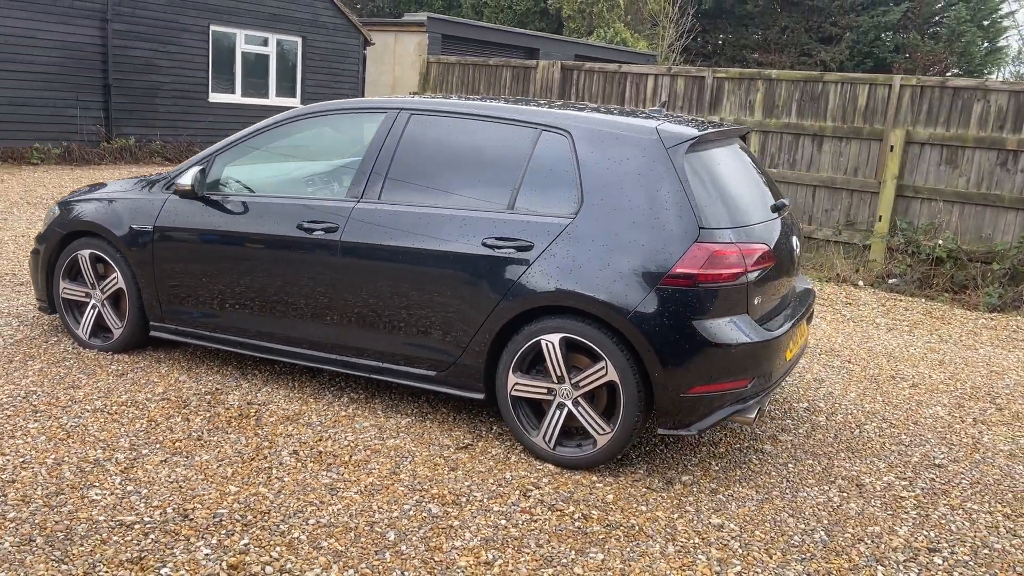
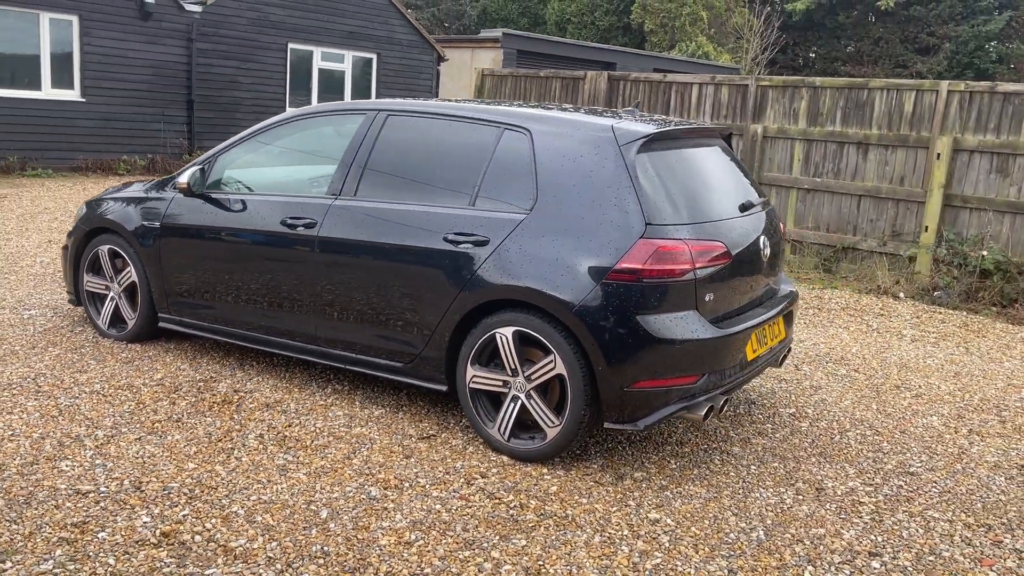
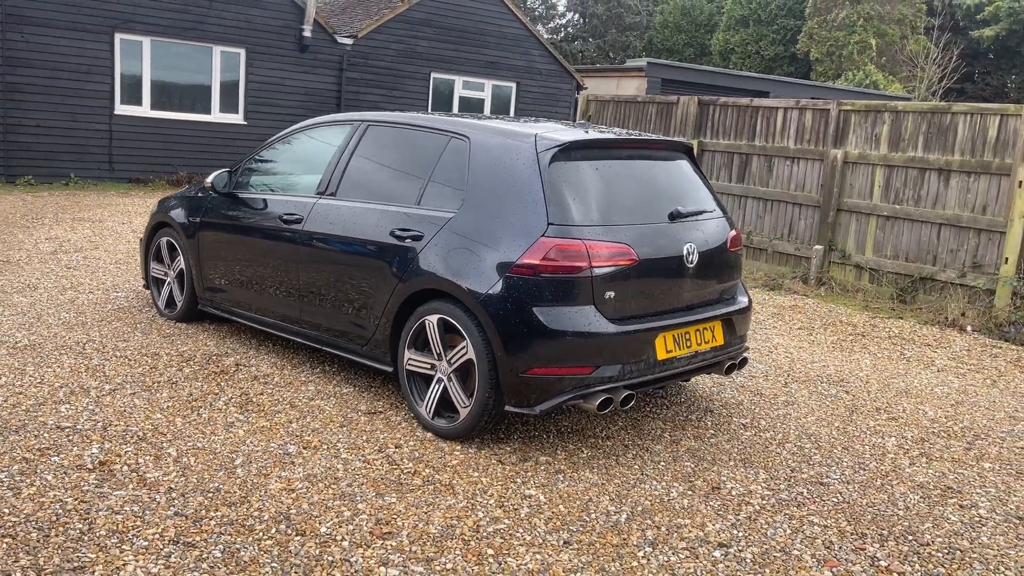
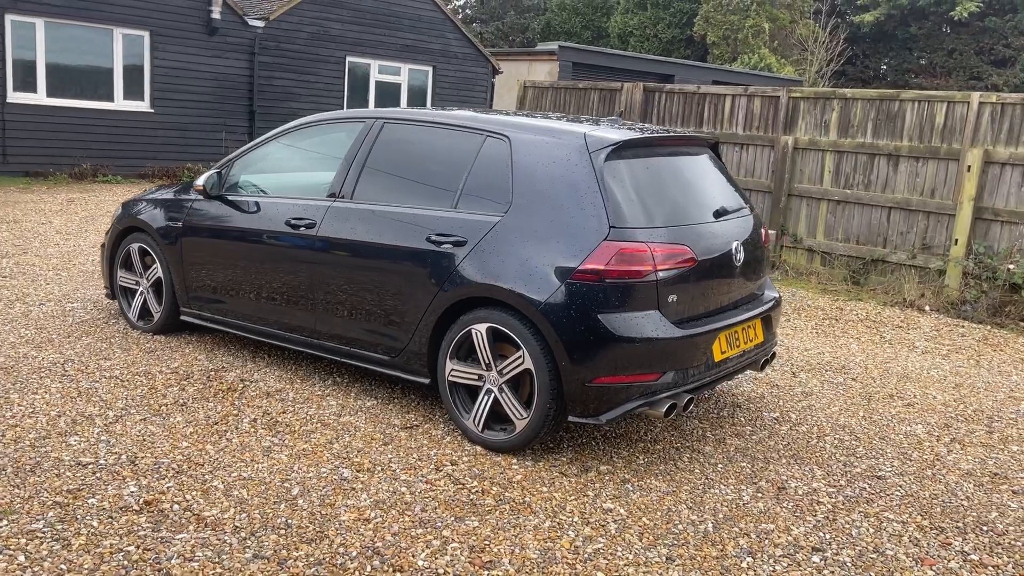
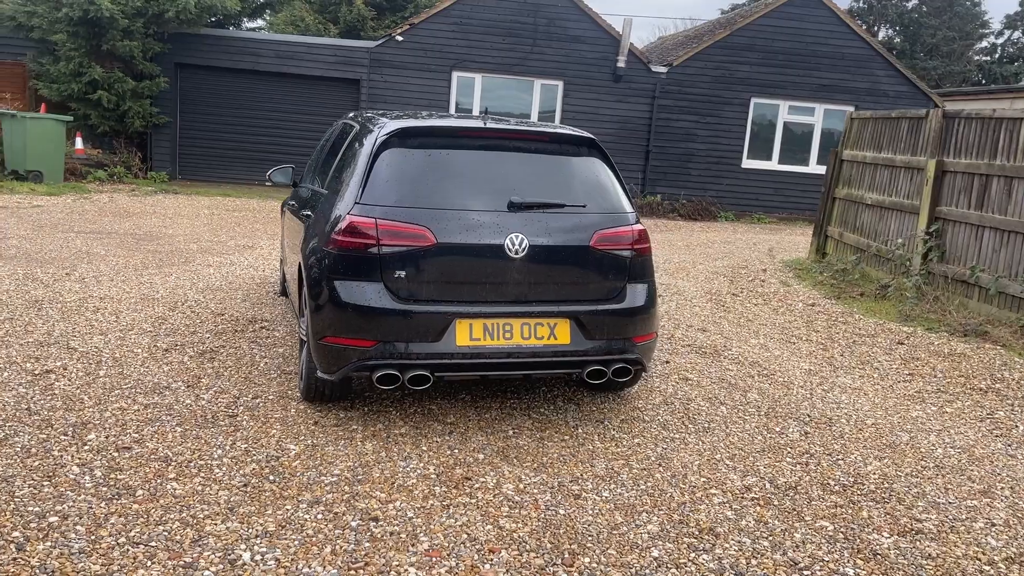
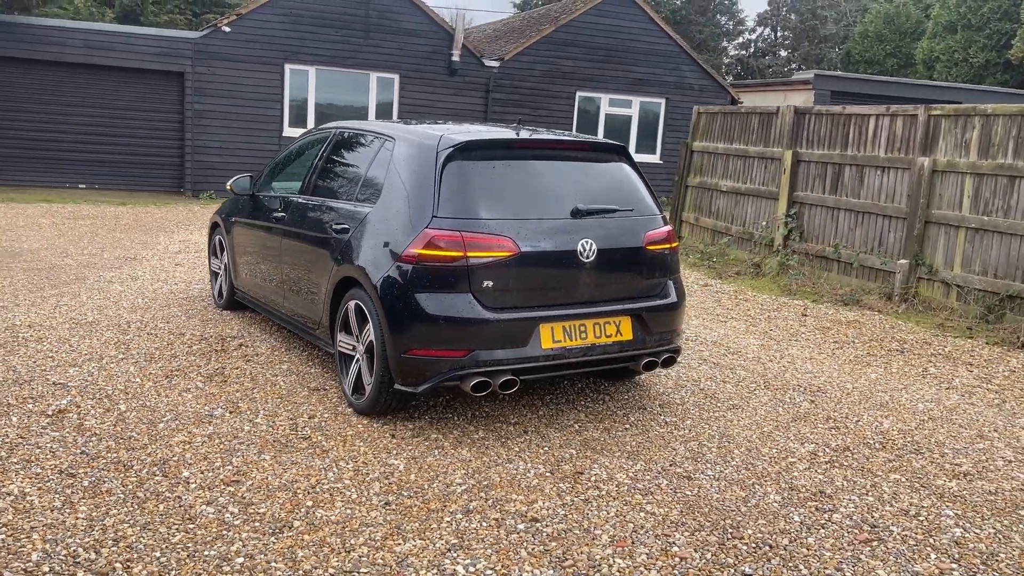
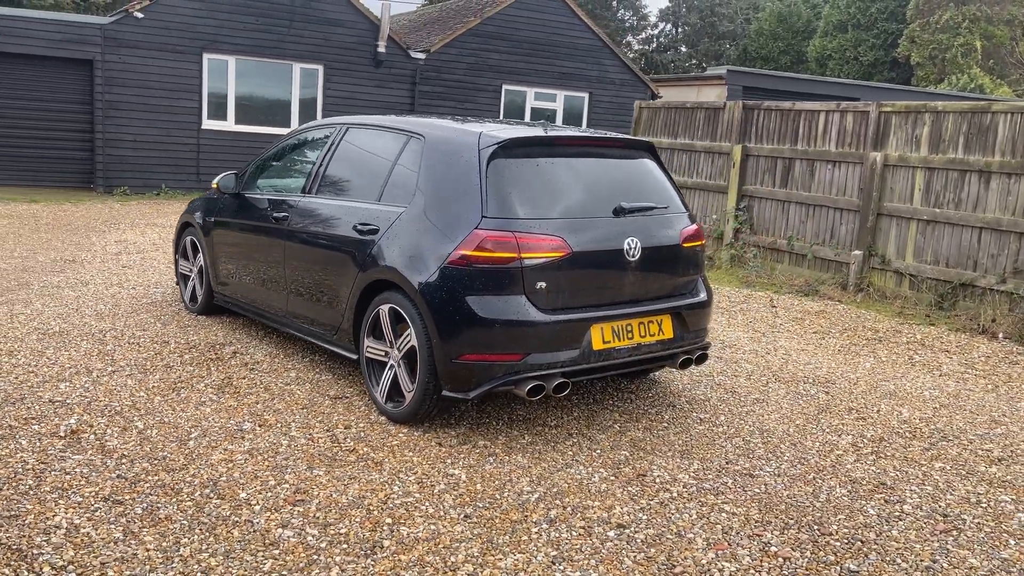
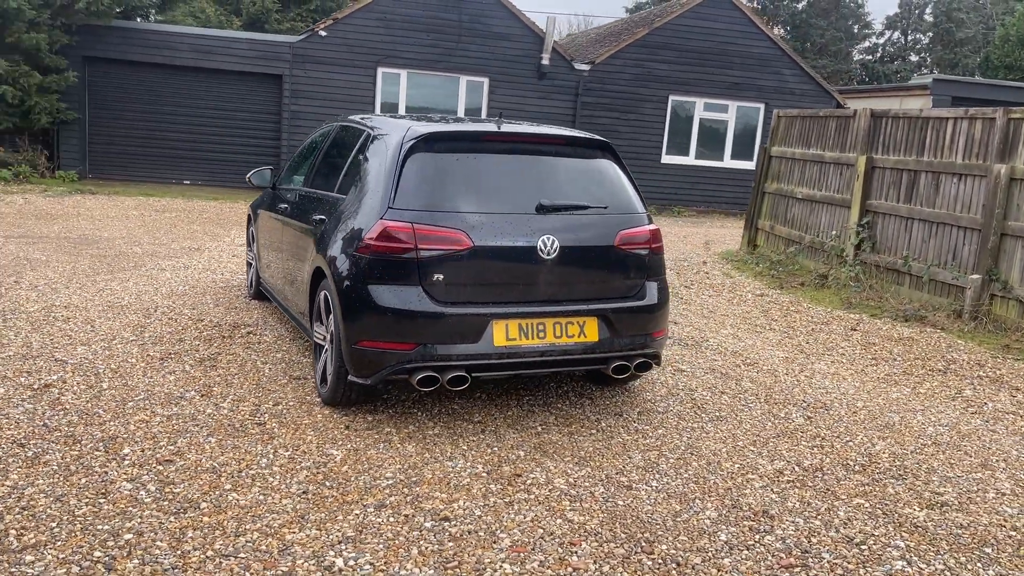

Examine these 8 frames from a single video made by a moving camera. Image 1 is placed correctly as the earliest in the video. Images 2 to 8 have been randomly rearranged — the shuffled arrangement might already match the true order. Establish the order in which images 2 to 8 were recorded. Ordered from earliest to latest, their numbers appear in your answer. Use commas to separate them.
2, 4, 3, 7, 6, 8, 5
